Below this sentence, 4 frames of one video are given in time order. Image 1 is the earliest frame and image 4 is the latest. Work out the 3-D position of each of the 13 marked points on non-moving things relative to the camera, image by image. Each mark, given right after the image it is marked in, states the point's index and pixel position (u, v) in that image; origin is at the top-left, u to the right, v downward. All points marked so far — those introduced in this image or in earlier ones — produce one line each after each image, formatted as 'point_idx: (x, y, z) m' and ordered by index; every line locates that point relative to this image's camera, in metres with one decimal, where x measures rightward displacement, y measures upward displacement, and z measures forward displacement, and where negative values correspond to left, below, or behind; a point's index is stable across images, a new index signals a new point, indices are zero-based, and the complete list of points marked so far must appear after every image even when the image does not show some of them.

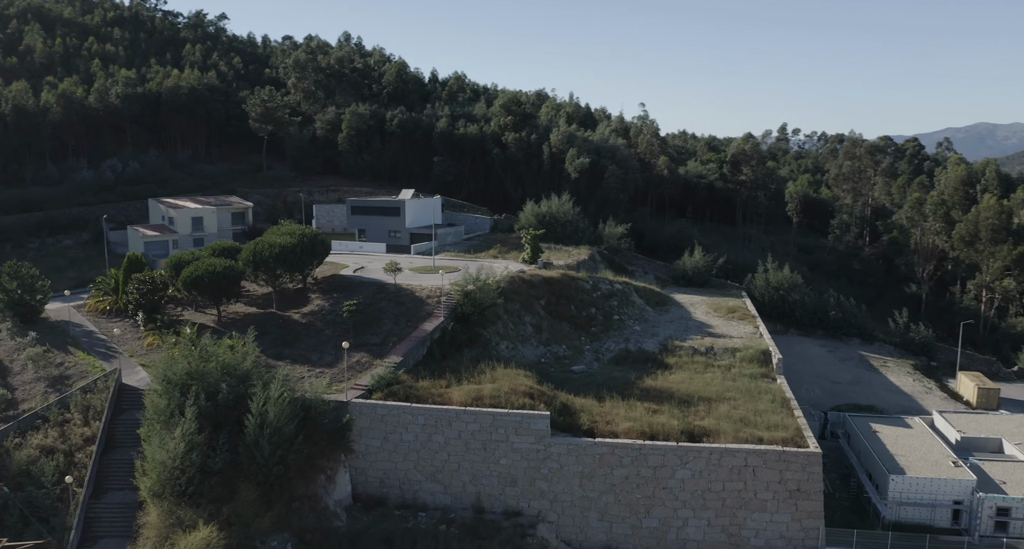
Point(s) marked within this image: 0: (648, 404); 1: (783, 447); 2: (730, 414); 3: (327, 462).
0: (+3.5, -3.4, +19.9) m
1: (+6.2, -4.0, +17.5) m
2: (+5.5, -3.5, +19.3) m
3: (-4.3, -4.4, +17.8) m
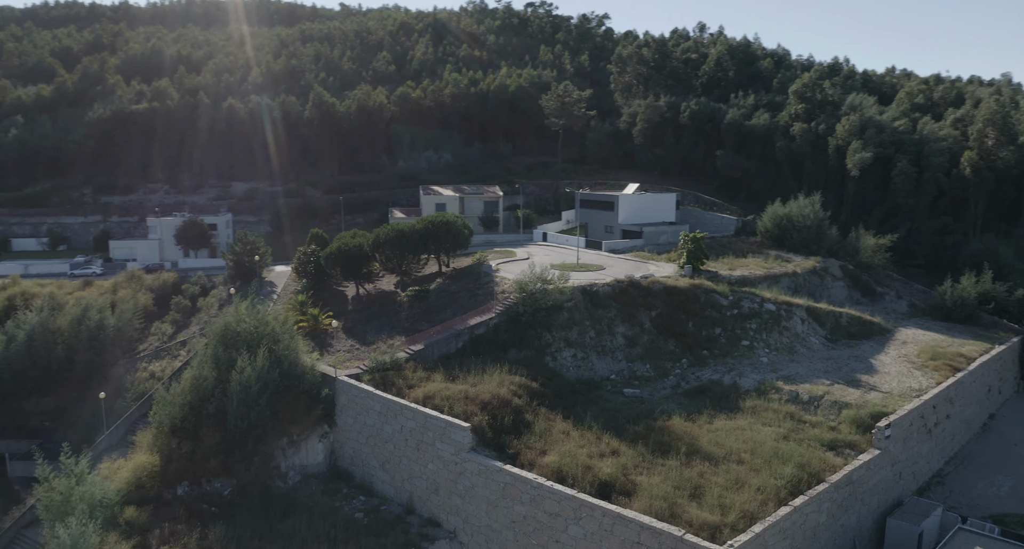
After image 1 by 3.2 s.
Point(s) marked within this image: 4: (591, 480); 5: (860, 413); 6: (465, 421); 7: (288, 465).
0: (+2.3, -3.6, +16.5) m
1: (+3.1, -4.4, +13.0) m
2: (+3.6, -4.0, +14.9) m
3: (-5.4, -3.9, +19.1) m
4: (+1.5, -4.0, +14.8) m
5: (+8.1, -3.2, +17.9) m
6: (-1.1, -3.3, +17.0) m
7: (-5.5, -4.7, +19.0) m
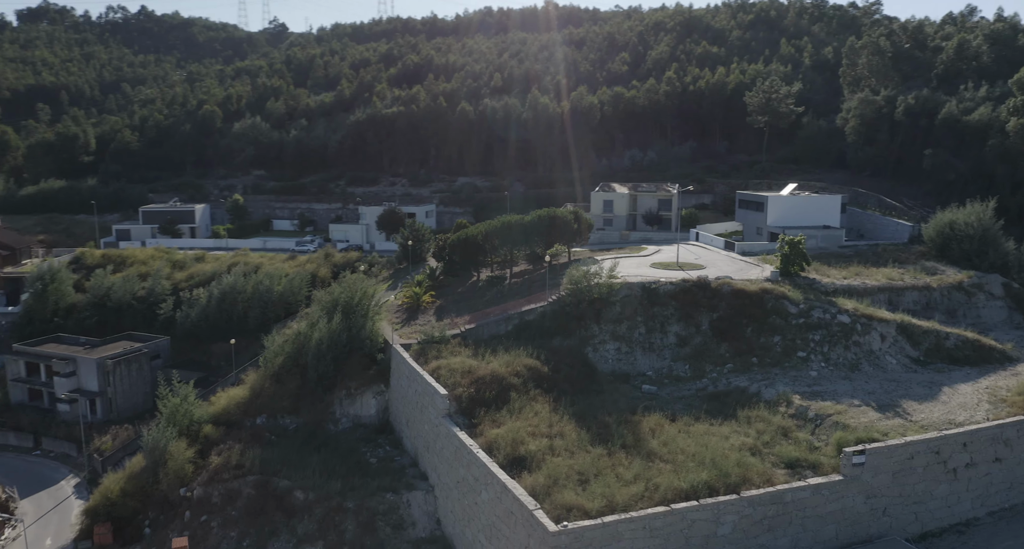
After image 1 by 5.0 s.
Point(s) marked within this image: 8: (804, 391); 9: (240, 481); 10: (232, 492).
0: (+1.3, -3.5, +17.3) m
1: (+0.7, -4.3, +13.9) m
2: (+1.9, -3.9, +15.4) m
3: (-4.7, -3.3, +22.7) m
4: (0.0, -3.8, +16.1) m
5: (+7.3, -3.5, +16.4) m
6: (-1.5, -2.9, +19.1) m
7: (-4.9, -4.1, +22.6) m
8: (+7.4, -2.9, +19.3) m
9: (-6.9, -5.2, +19.3) m
10: (-7.0, -5.4, +19.1) m
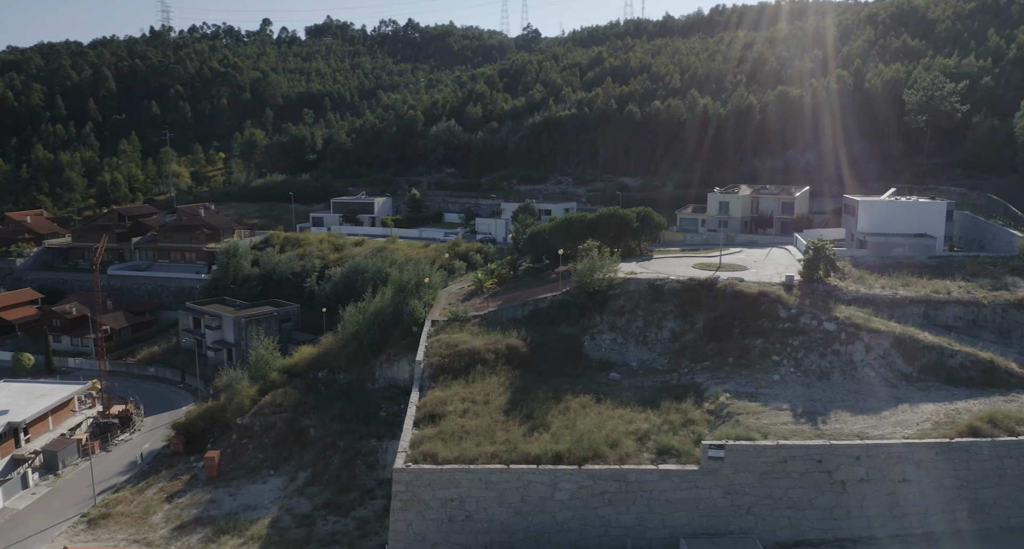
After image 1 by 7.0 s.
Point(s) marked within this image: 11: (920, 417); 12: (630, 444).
0: (-0.3, -3.2, +19.7) m
1: (-2.1, -4.0, +16.6) m
2: (-0.5, -3.6, +17.7) m
3: (-4.2, -2.7, +26.8) m
4: (-2.0, -3.4, +19.0) m
5: (+5.0, -3.5, +16.9) m
6: (-2.4, -2.5, +22.3) m
7: (-4.5, -3.5, +26.8) m
8: (+6.0, -3.0, +19.5) m
9: (-7.5, -4.5, +24.3) m
10: (-7.7, -4.7, +24.1) m
11: (+9.5, -3.3, +17.7) m
12: (+2.6, -3.8, +17.0) m
